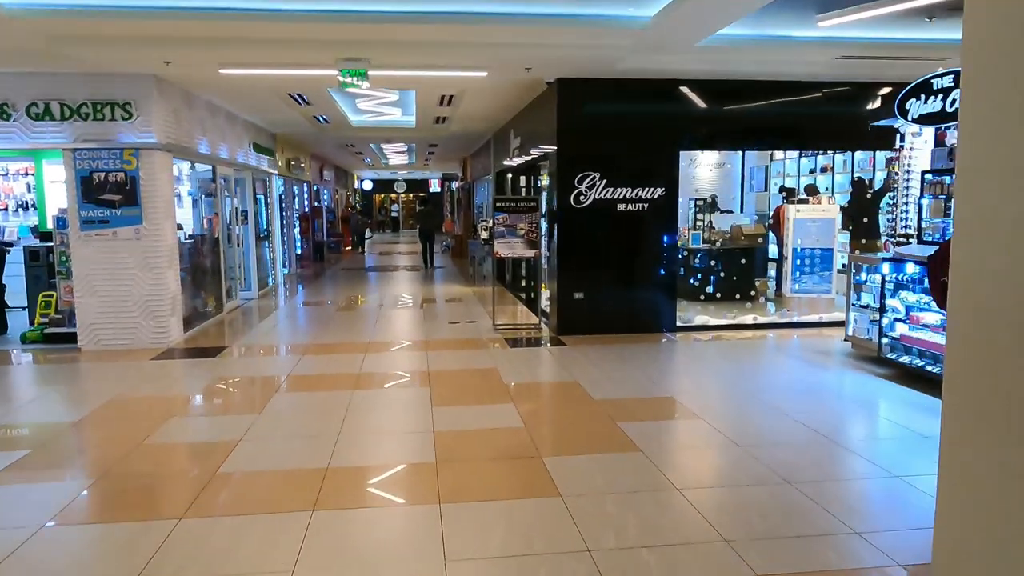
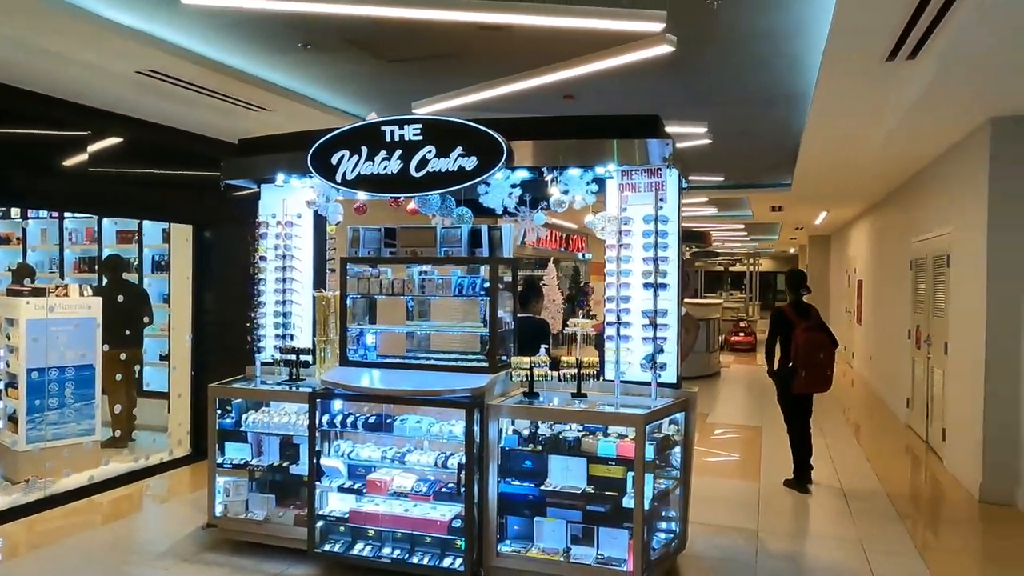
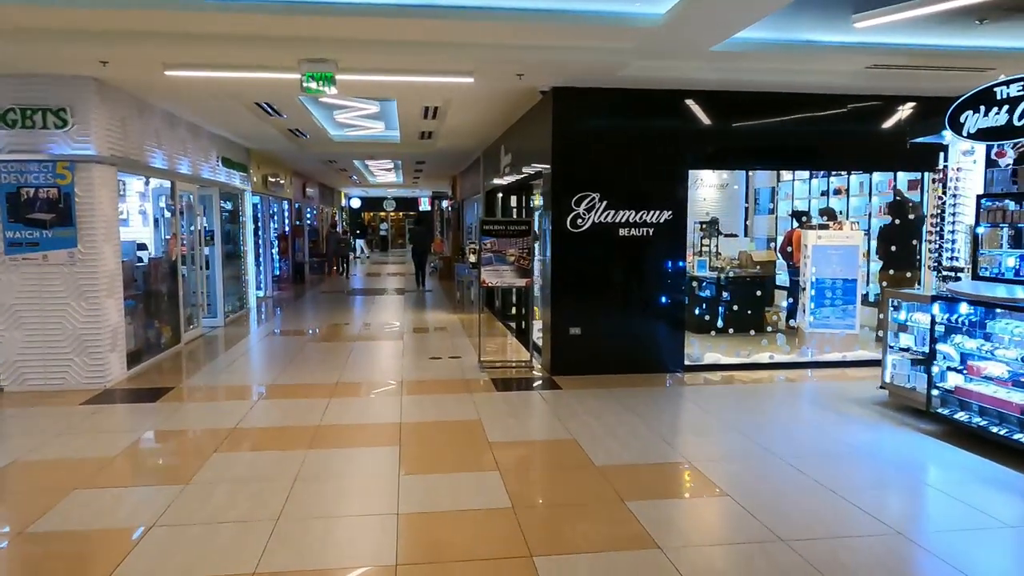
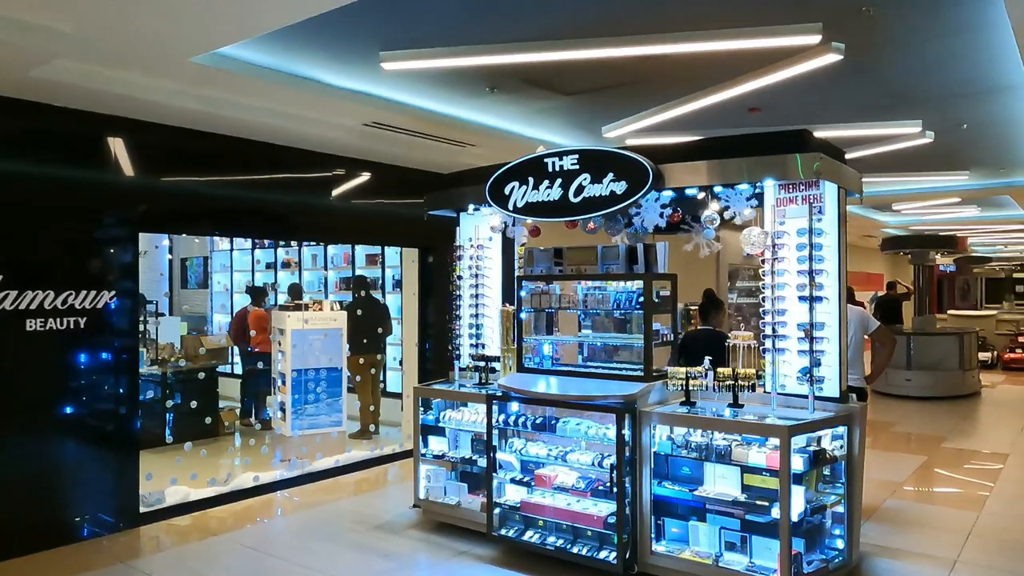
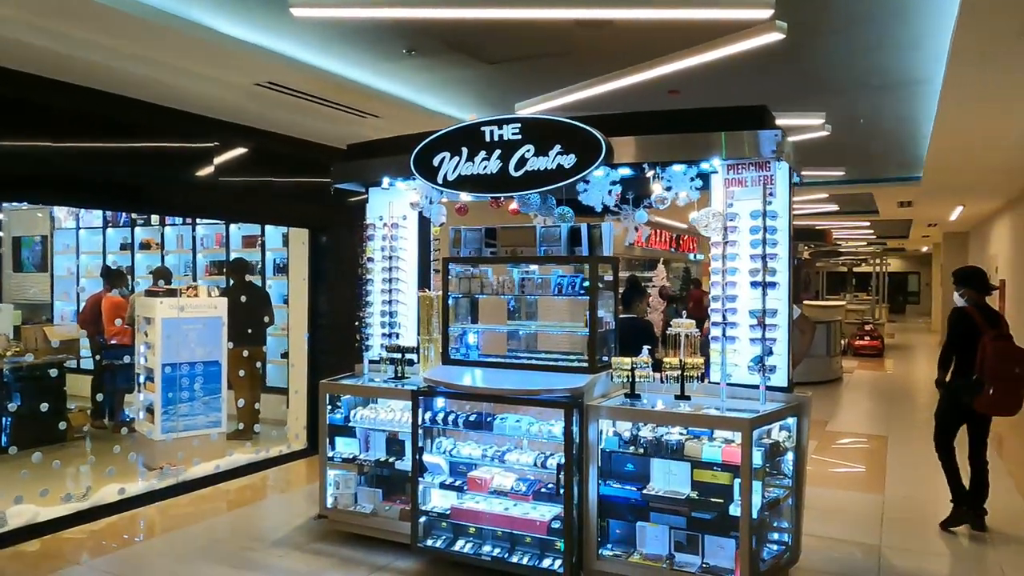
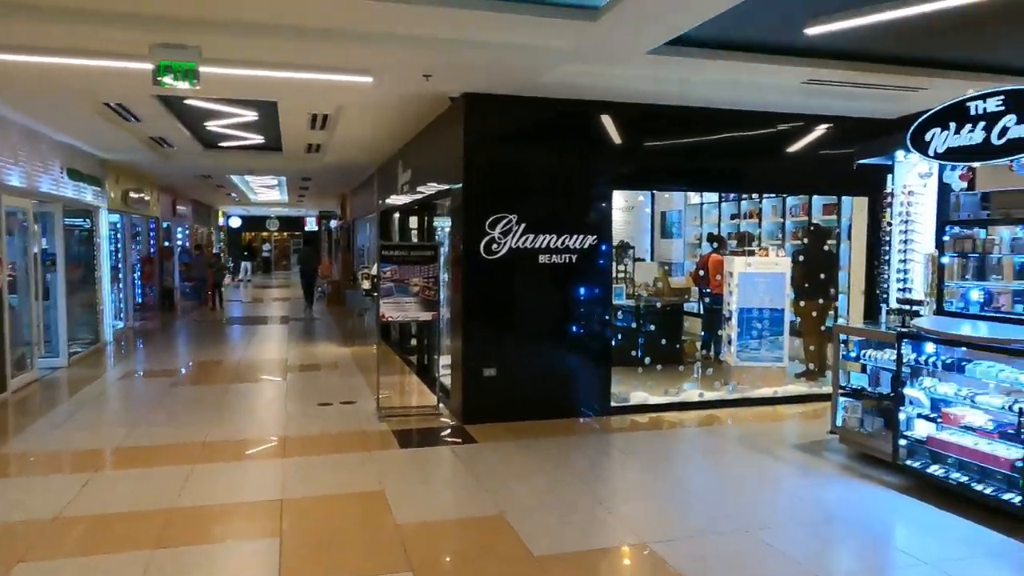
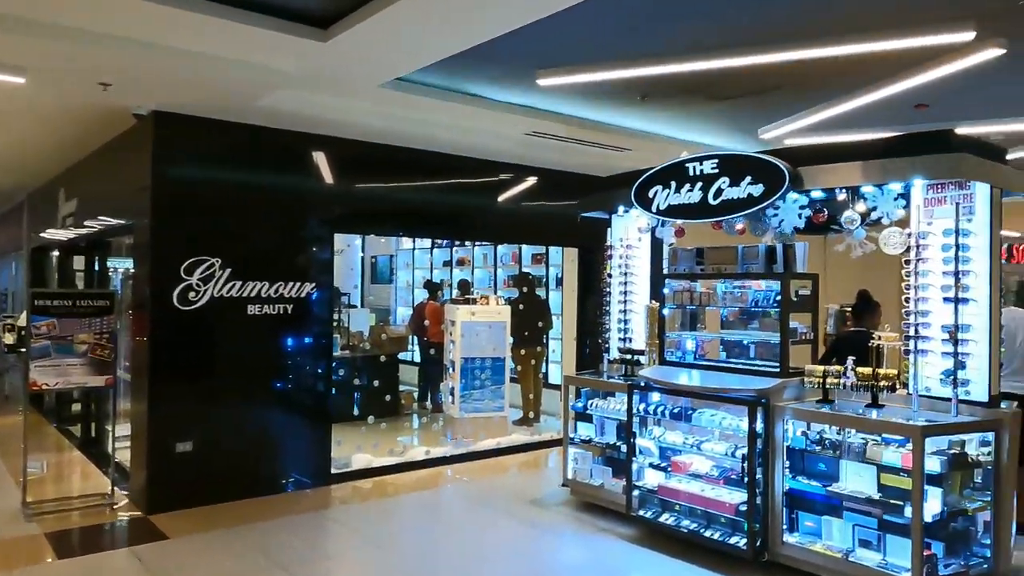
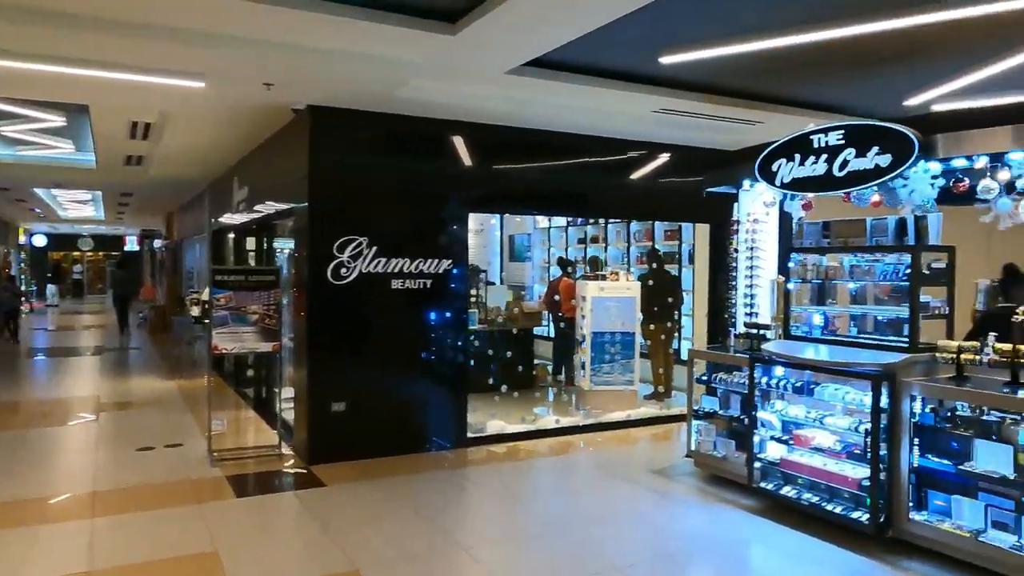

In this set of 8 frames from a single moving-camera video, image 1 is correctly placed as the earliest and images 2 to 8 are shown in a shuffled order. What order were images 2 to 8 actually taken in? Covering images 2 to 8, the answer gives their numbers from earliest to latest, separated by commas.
3, 6, 8, 7, 4, 5, 2
